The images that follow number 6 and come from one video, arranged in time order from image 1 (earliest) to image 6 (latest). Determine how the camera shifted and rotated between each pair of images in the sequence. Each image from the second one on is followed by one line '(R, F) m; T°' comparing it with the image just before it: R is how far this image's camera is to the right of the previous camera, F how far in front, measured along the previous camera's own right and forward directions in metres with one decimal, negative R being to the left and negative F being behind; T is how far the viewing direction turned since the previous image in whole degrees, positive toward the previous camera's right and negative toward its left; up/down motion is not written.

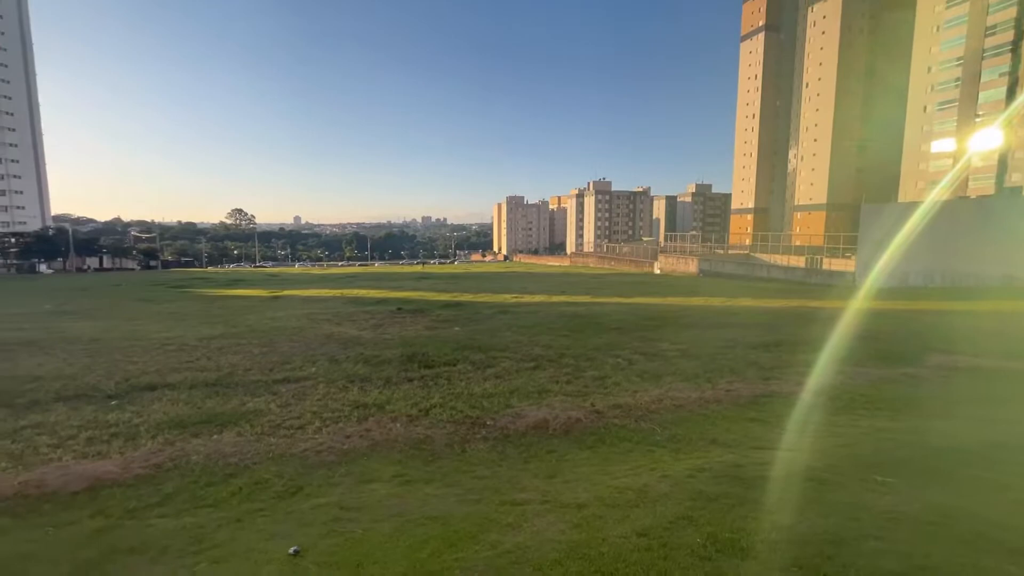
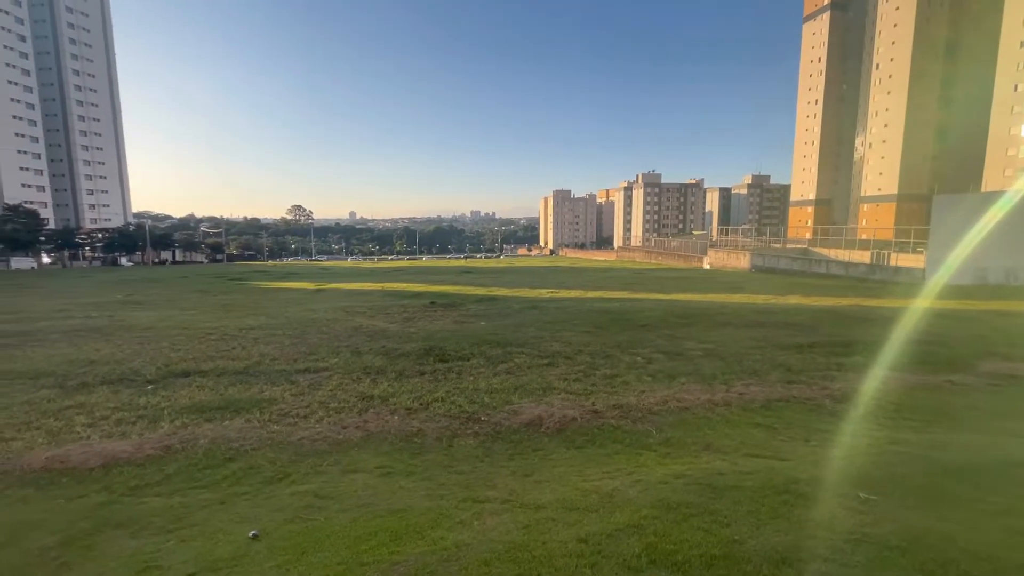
(+0.6, 0.0) m; -6°
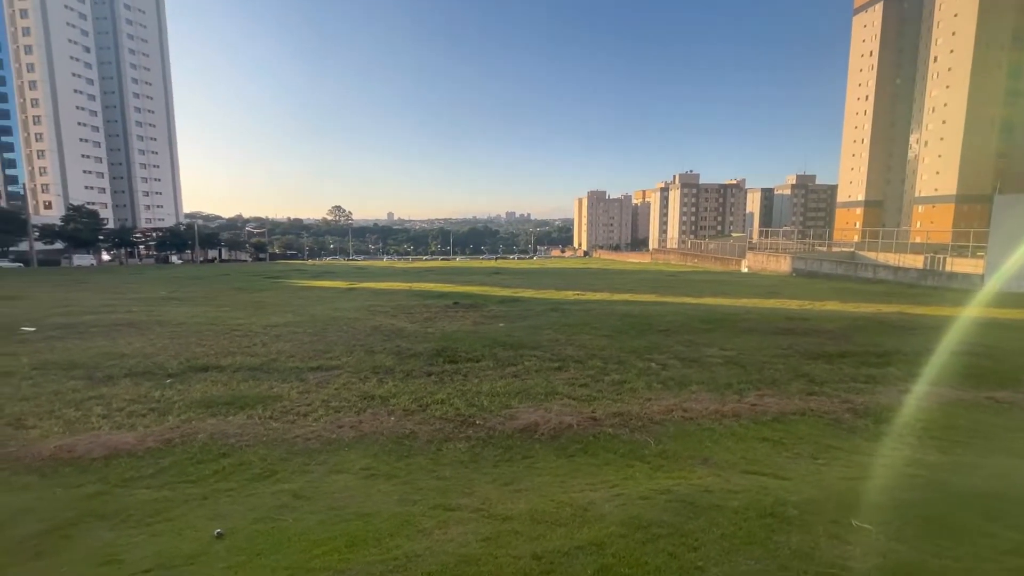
(+0.4, +0.1) m; -4°
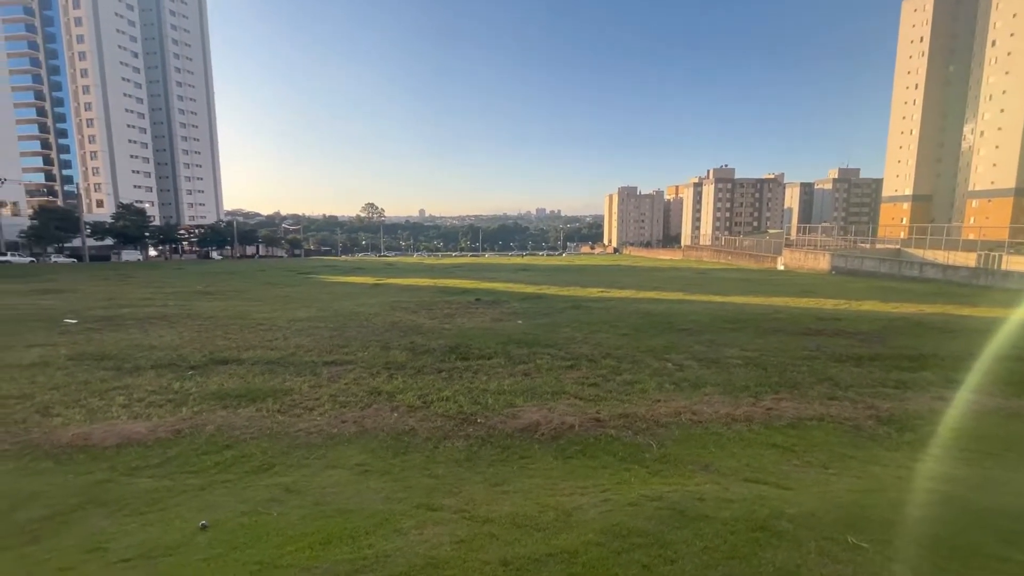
(+0.3, +0.1) m; -4°
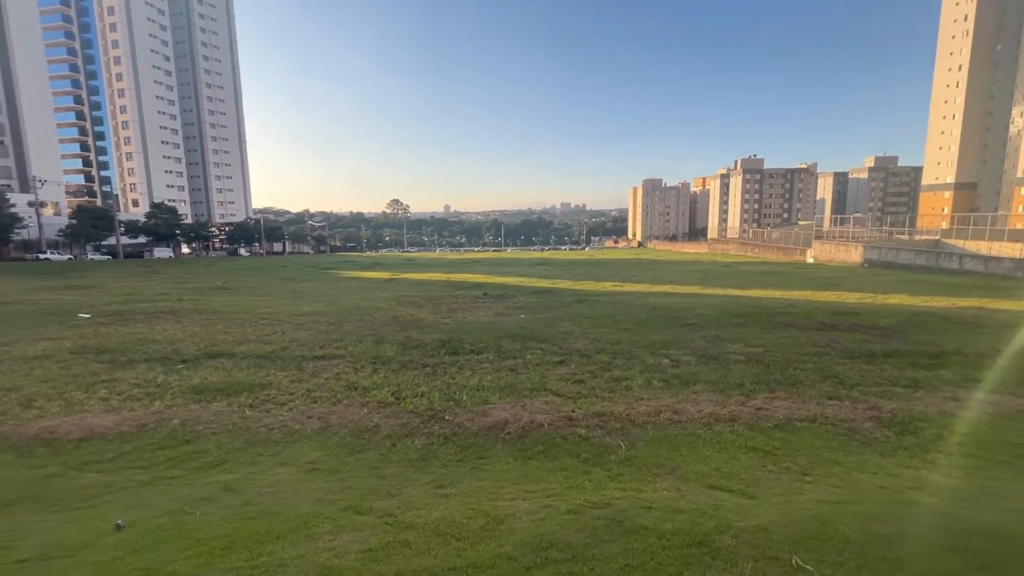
(+0.6, +0.2) m; -3°
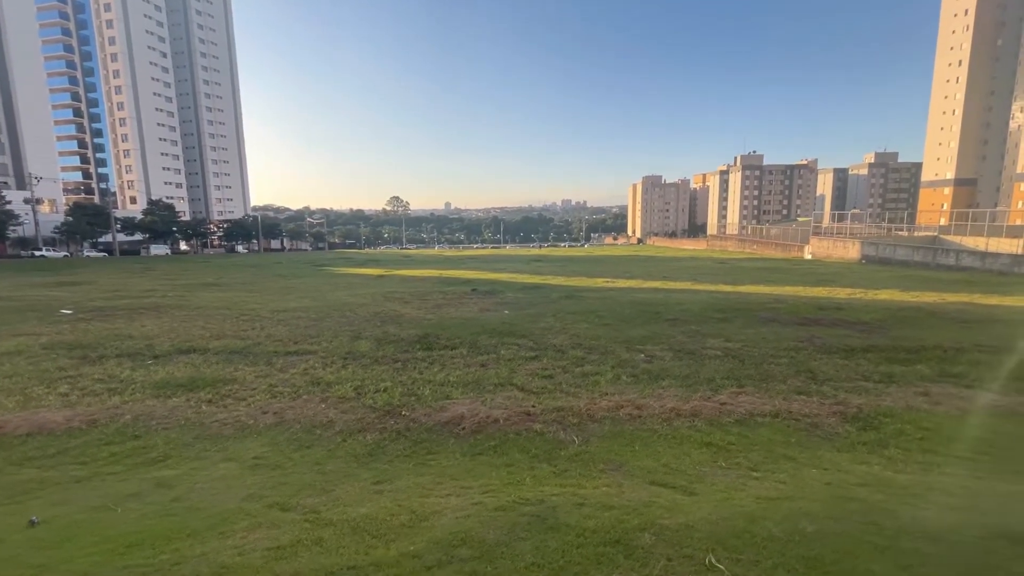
(+0.4, +0.1) m; 0°
